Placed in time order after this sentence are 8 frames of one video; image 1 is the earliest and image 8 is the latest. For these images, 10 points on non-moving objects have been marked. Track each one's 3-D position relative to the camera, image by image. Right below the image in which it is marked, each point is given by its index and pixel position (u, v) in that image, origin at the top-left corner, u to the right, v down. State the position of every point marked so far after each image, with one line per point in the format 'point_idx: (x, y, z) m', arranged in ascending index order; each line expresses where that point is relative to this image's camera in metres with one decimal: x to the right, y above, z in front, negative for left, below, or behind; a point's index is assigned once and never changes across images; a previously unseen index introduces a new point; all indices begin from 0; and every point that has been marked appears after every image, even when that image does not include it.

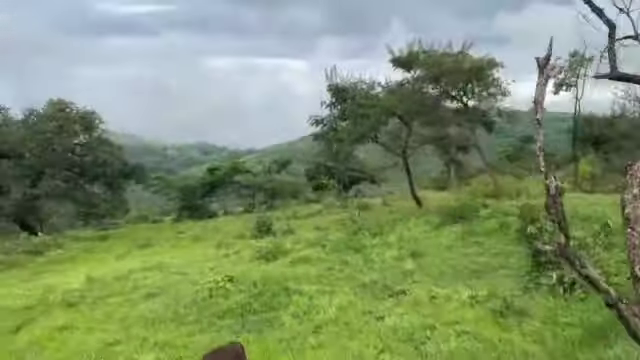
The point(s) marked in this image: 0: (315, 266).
0: (-0.1, -3.2, +19.8) m
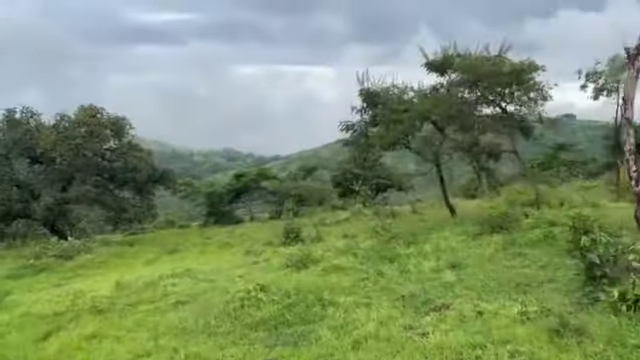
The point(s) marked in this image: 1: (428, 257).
0: (+1.1, -3.4, +19.0) m
1: (+4.1, -2.9, +19.8) m
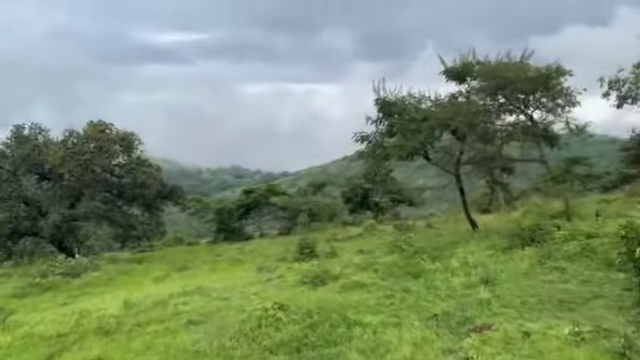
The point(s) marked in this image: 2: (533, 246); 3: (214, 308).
0: (+1.8, -3.8, +17.7) m
1: (+4.8, -3.2, +18.5) m
2: (+8.0, -2.4, +19.8) m
3: (-3.7, -4.5, +18.7) m
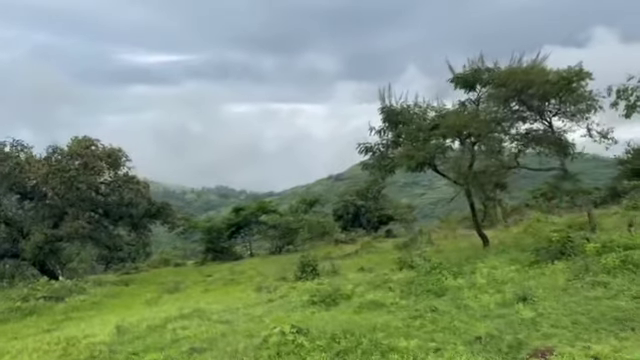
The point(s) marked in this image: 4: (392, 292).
0: (+2.3, -4.0, +16.1) m
1: (+5.3, -3.5, +17.0) m
2: (+8.4, -2.7, +18.4) m
3: (-3.2, -4.9, +16.9) m
4: (+2.6, -4.1, +19.4) m
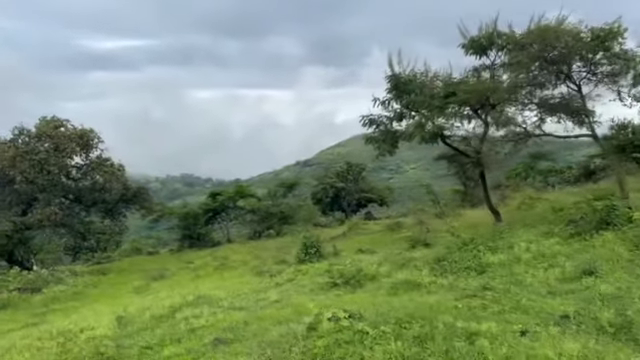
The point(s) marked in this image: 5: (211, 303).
0: (+3.3, -3.0, +14.3) m
1: (+6.2, -2.4, +15.4) m
2: (+9.3, -1.6, +17.0) m
3: (-2.2, -4.0, +14.8) m
4: (+3.4, -3.0, +17.7) m
5: (-3.9, -4.4, +19.0) m
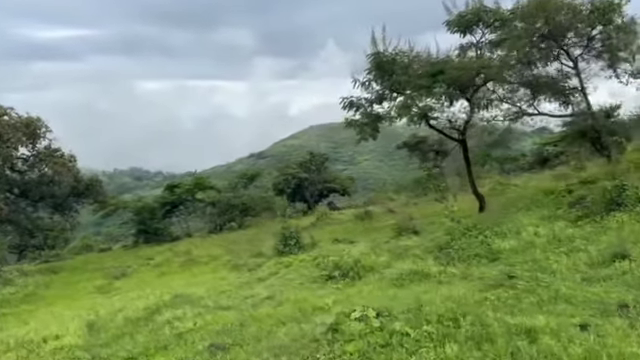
0: (+3.5, -2.5, +13.0) m
1: (+6.3, -1.8, +14.3) m
2: (+9.1, -0.9, +16.1) m
3: (-2.1, -3.5, +13.0) m
4: (+3.3, -2.4, +16.4) m
5: (-4.1, -3.9, +17.0) m
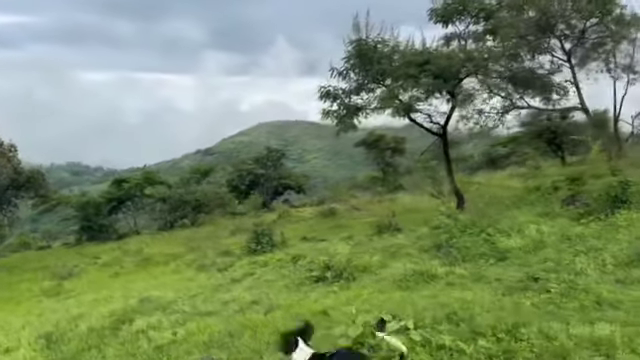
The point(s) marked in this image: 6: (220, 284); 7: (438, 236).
0: (+3.5, -2.3, +11.8) m
1: (+6.2, -1.7, +13.3) m
2: (+8.9, -0.8, +15.4) m
3: (-2.0, -3.3, +11.3) m
4: (+3.0, -2.2, +15.1) m
5: (-4.4, -3.6, +15.0) m
6: (-3.3, -3.6, +18.3) m
7: (+3.7, -1.8, +17.0) m
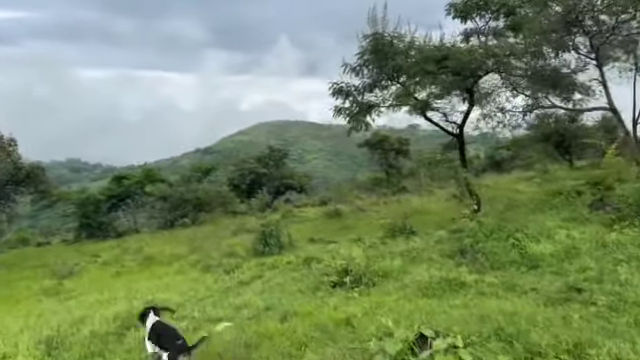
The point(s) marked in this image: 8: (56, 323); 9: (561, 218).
0: (+4.0, -2.4, +10.9) m
1: (+6.7, -1.8, +12.4) m
2: (+9.4, -0.9, +14.5) m
3: (-1.5, -3.2, +10.4) m
4: (+3.5, -2.3, +14.2) m
5: (-3.9, -3.5, +14.1) m
6: (-2.9, -3.5, +17.4) m
7: (+4.2, -1.8, +16.1) m
8: (-6.9, -3.7, +13.9) m
9: (+7.6, -1.2, +16.8) m
